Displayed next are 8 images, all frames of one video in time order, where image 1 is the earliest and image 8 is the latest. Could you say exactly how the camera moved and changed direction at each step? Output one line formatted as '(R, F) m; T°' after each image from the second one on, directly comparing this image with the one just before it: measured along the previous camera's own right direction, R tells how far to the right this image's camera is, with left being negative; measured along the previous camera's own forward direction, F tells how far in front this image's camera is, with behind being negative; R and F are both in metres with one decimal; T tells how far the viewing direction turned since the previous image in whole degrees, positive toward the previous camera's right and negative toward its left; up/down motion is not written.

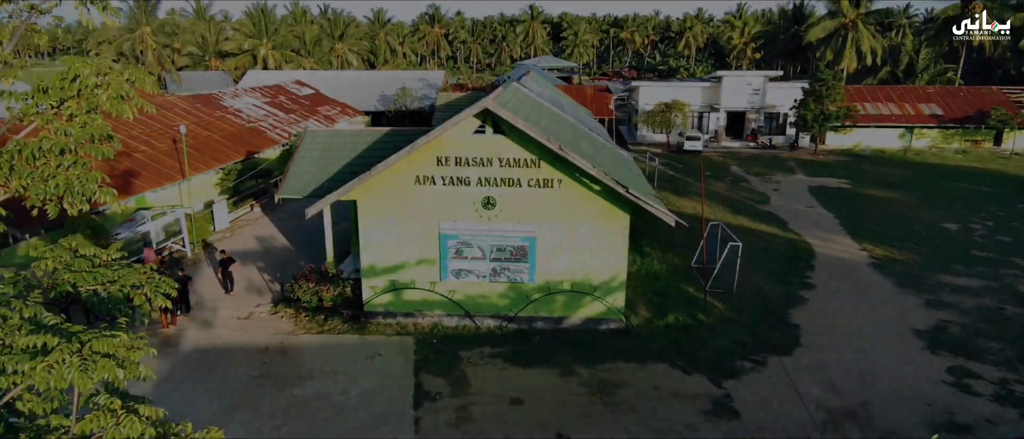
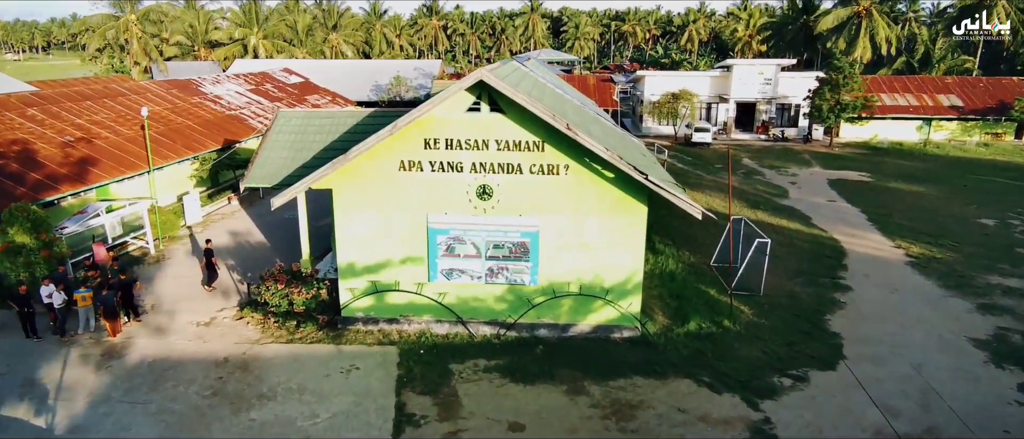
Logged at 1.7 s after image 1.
(0.0, +1.9) m; 0°
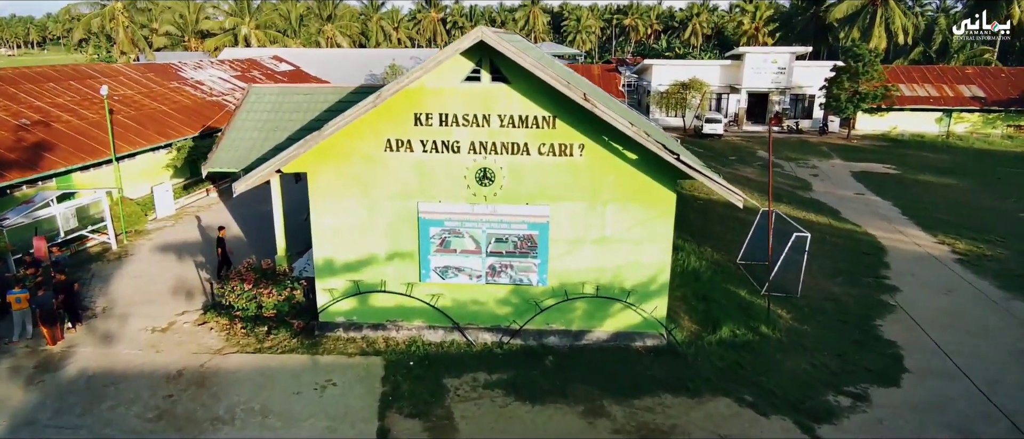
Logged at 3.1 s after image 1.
(-0.1, +1.7) m; 0°
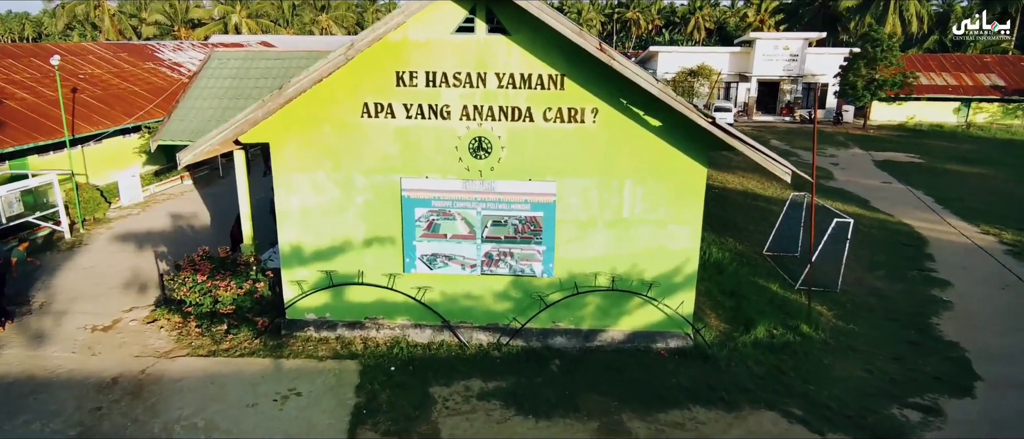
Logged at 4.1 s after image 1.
(0.0, +1.6) m; 0°
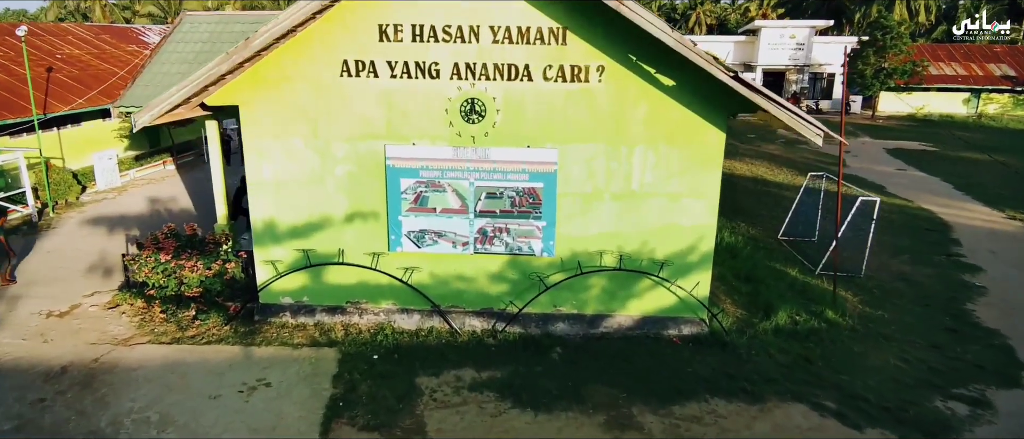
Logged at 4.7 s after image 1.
(0.0, +0.9) m; 0°
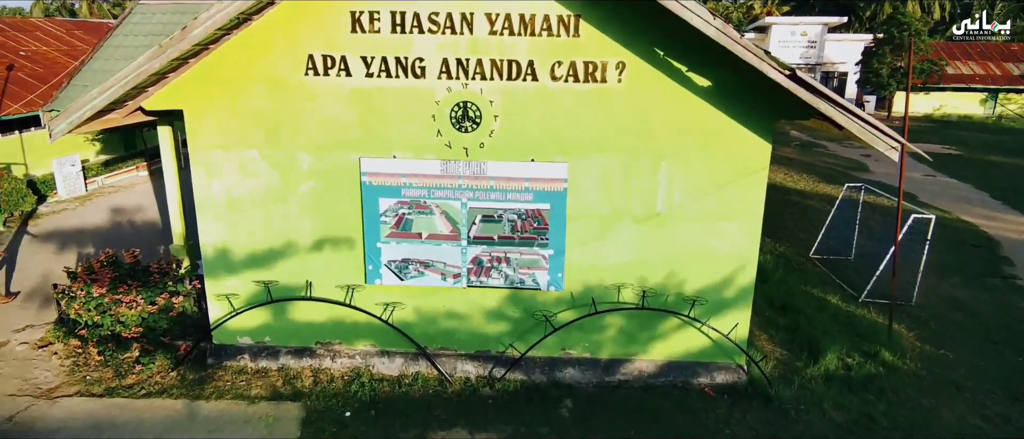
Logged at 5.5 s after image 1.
(0.0, +1.3) m; 0°
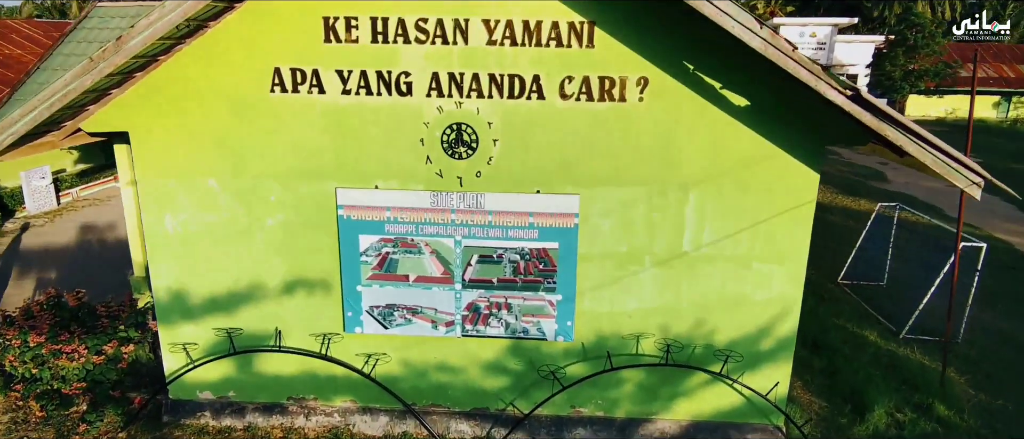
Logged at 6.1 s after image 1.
(0.0, +0.9) m; 0°
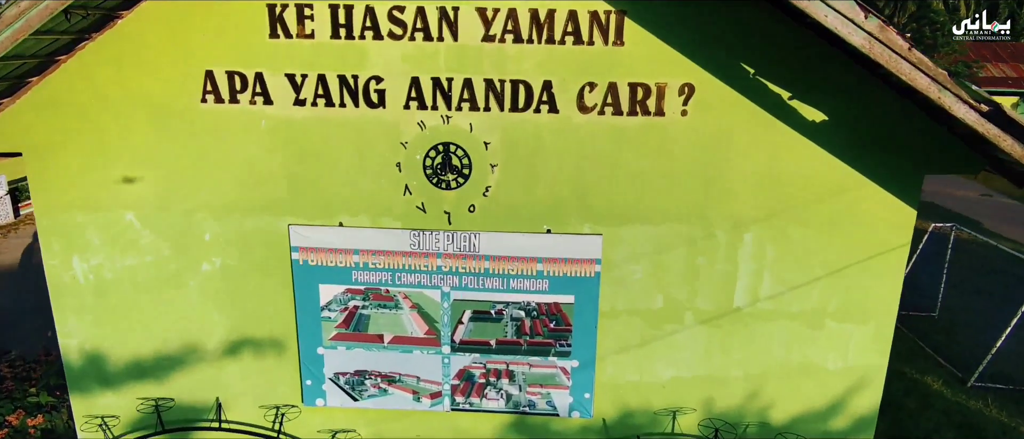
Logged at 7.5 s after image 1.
(0.0, +1.2) m; 0°
